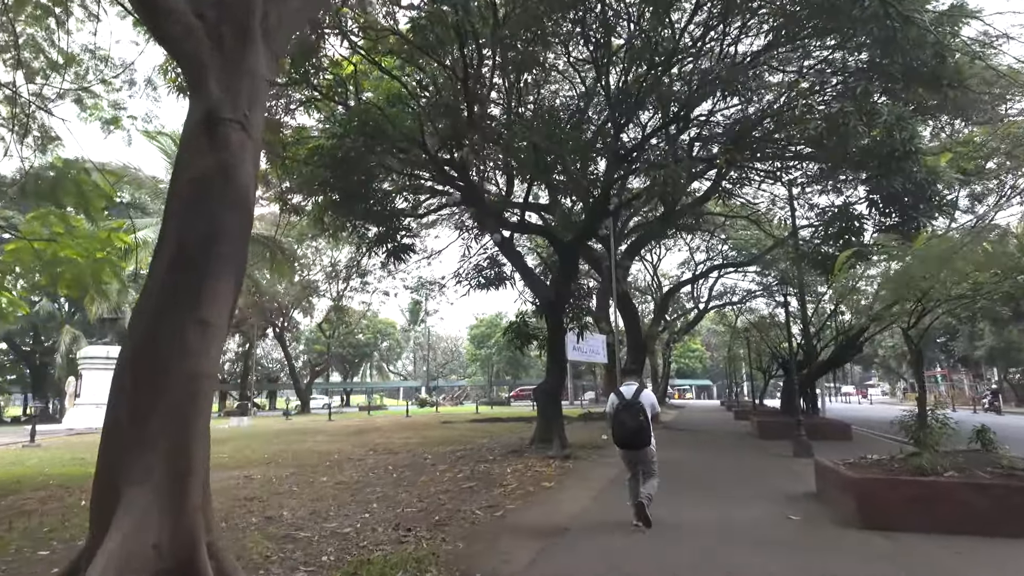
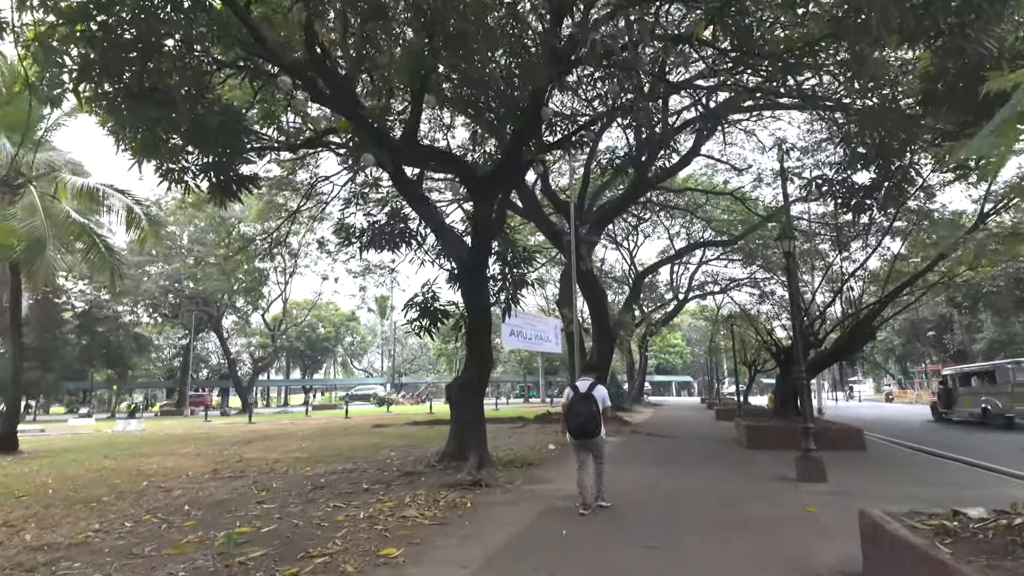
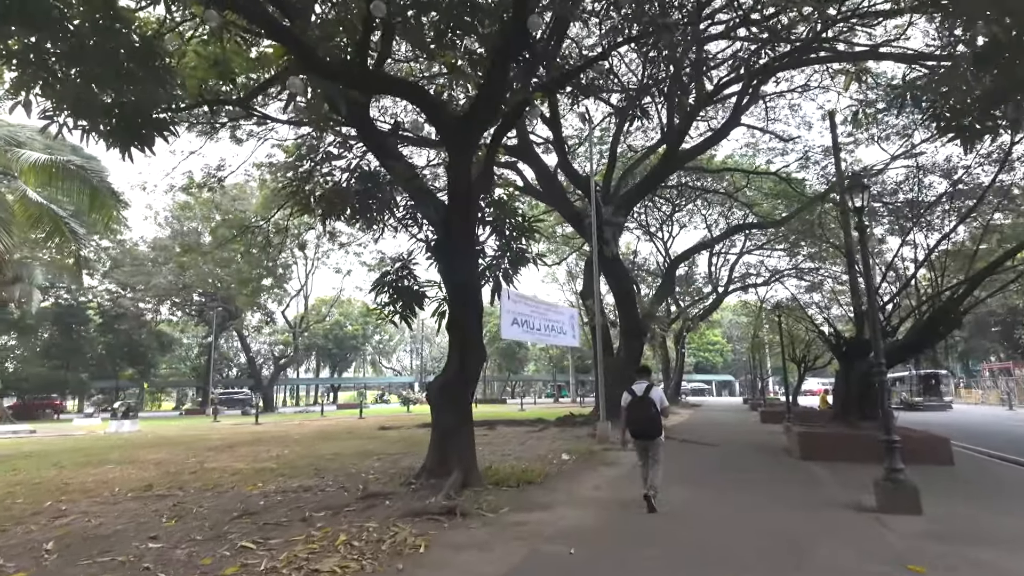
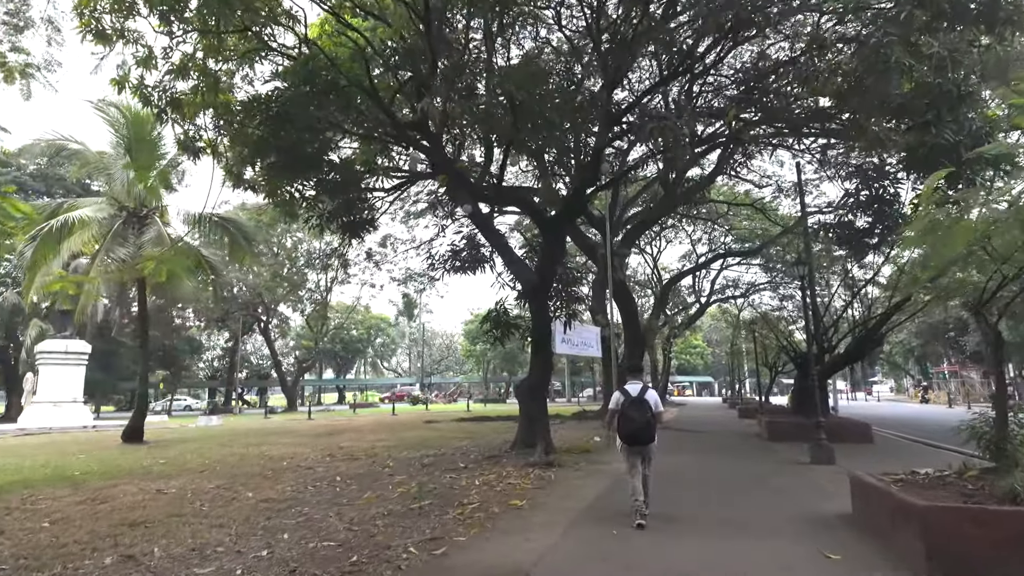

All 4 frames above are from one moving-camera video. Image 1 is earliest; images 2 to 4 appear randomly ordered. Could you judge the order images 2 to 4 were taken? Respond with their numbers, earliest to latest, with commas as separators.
4, 2, 3
